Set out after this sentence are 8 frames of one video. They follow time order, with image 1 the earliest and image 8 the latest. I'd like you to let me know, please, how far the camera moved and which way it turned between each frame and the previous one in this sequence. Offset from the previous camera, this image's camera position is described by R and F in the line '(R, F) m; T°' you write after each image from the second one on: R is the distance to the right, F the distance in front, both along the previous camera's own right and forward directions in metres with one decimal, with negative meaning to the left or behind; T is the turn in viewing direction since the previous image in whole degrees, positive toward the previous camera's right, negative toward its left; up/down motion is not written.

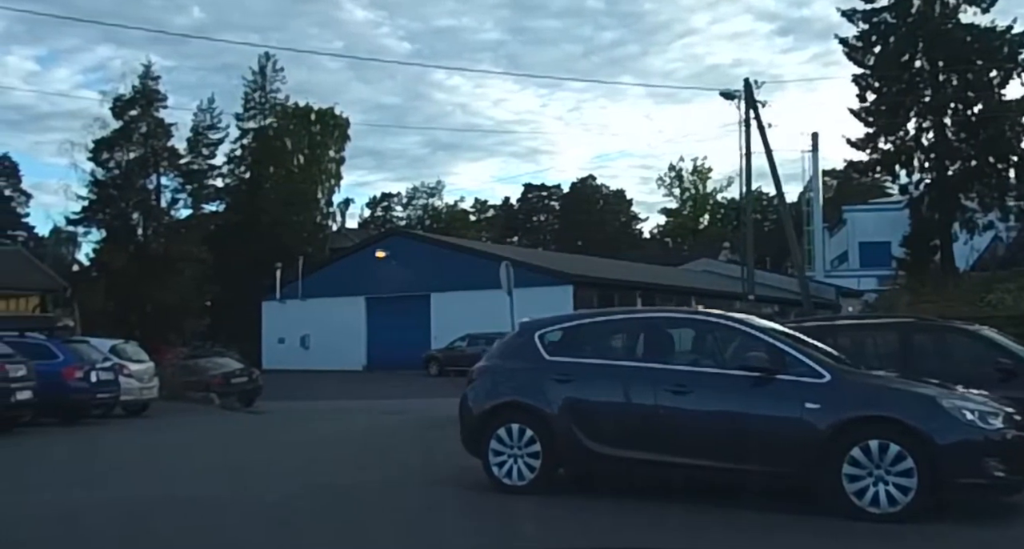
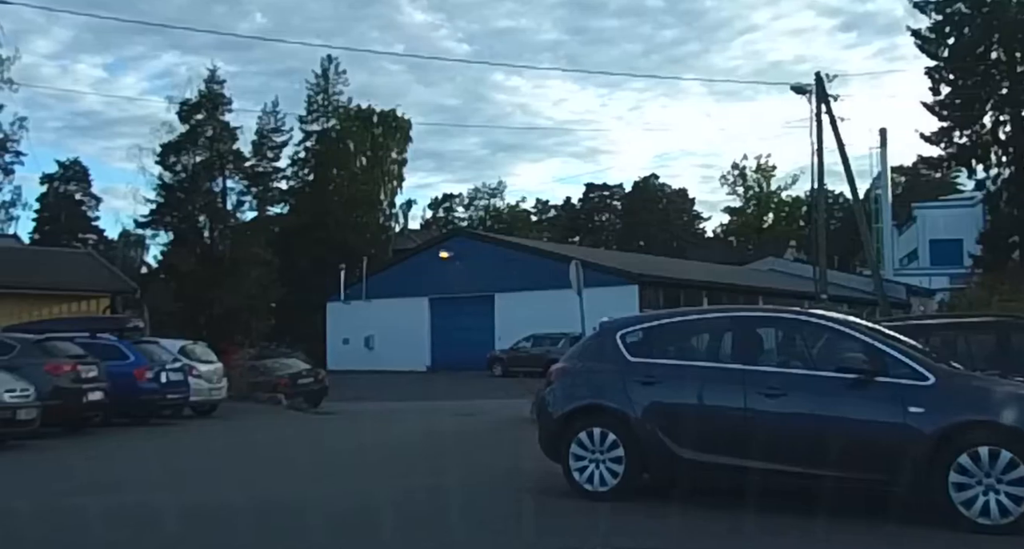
(-0.2, +0.5) m; -4°
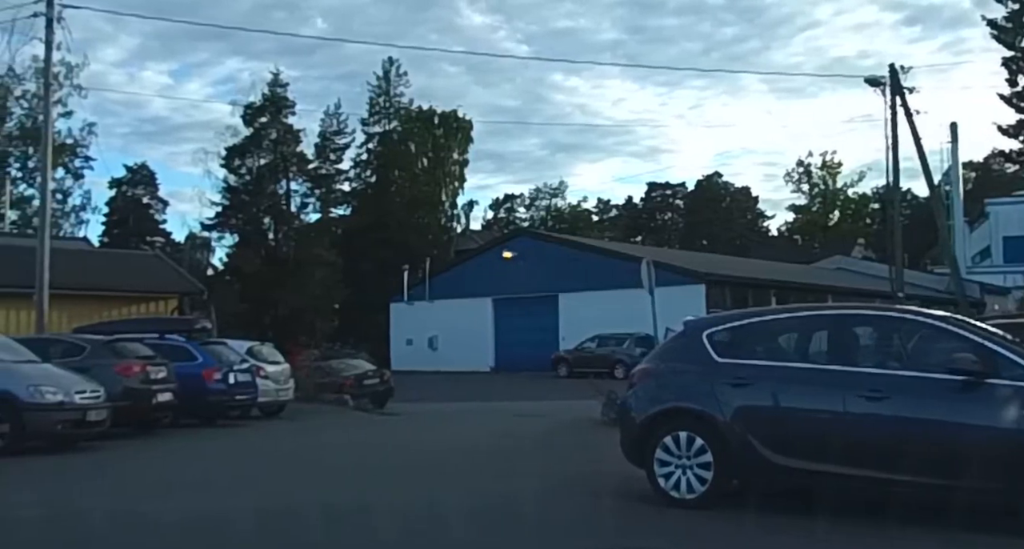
(-0.2, +0.5) m; -4°
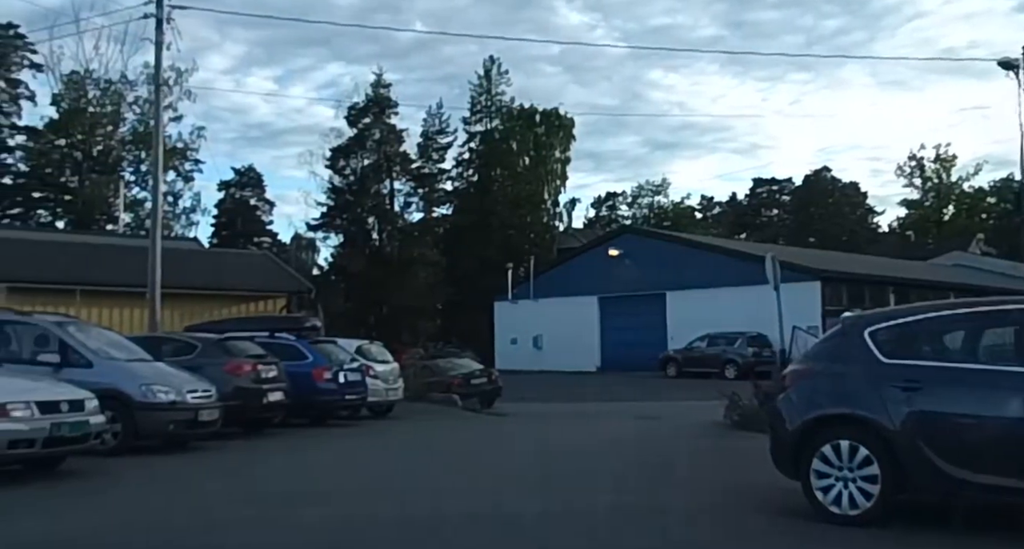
(-0.3, +0.8) m; -6°
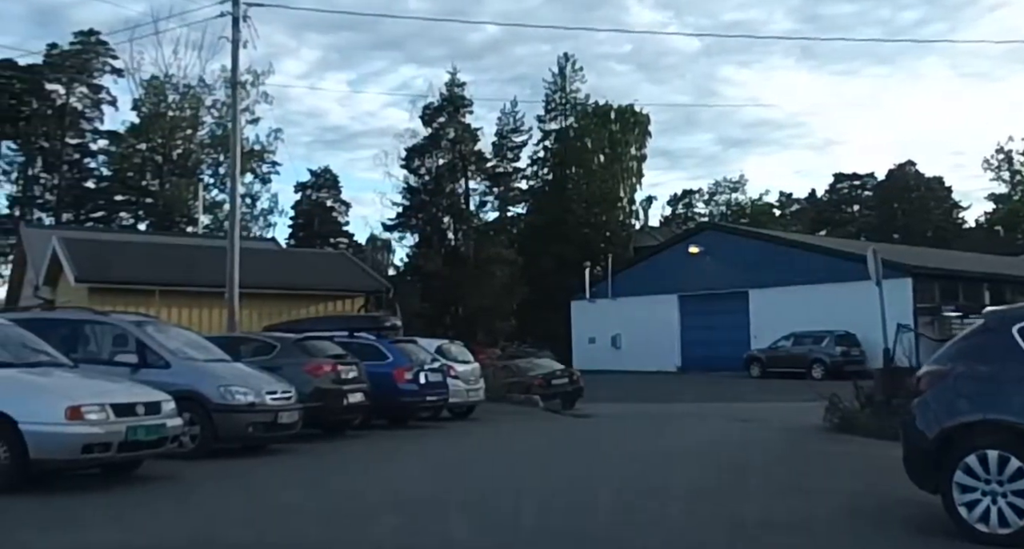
(-0.2, +0.6) m; -5°
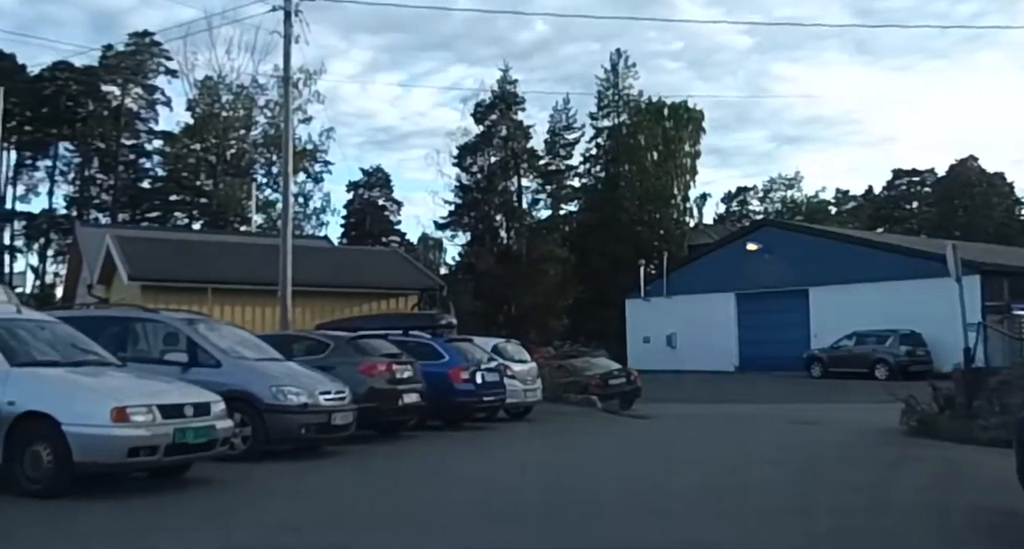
(-0.1, +0.5) m; -3°
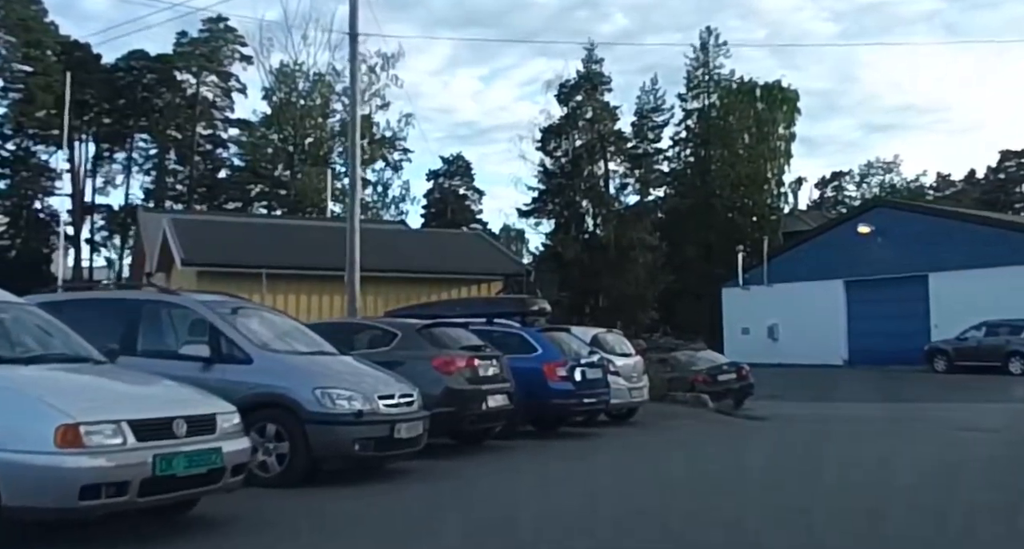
(-0.3, +2.3) m; -5°
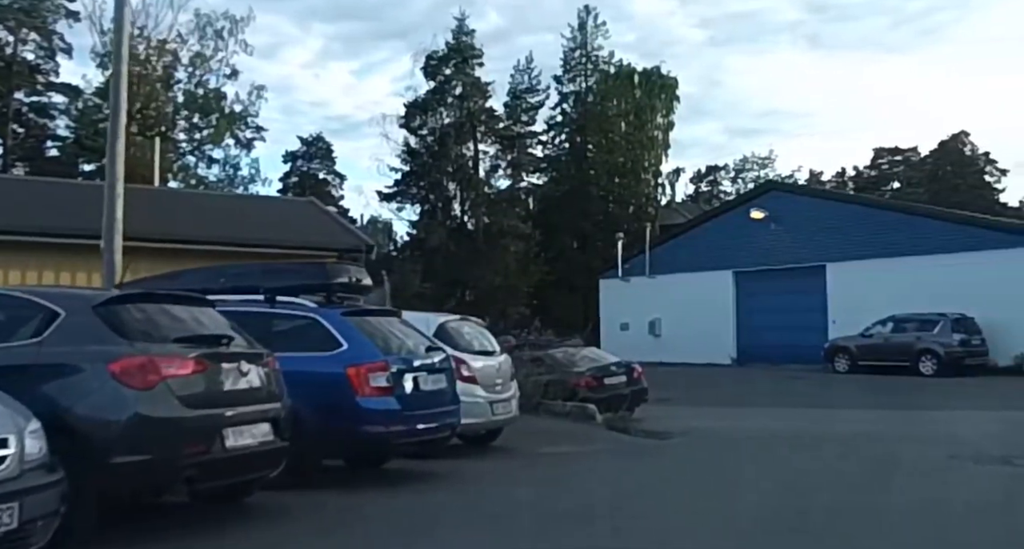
(+0.6, +3.8) m; +8°
